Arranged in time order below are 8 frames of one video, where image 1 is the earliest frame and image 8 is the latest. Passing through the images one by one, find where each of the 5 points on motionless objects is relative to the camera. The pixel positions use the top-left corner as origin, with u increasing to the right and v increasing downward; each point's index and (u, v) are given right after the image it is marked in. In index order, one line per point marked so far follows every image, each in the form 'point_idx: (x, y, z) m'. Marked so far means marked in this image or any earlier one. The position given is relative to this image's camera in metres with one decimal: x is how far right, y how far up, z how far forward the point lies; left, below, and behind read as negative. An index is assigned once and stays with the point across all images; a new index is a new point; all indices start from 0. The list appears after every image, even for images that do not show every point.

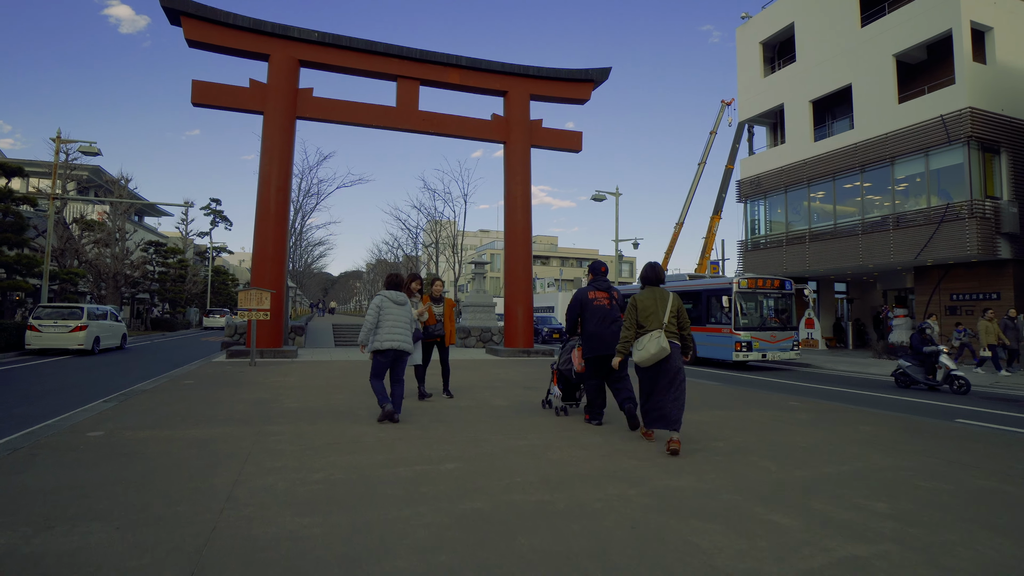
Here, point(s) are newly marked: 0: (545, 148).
0: (+1.0, +4.3, +16.8) m
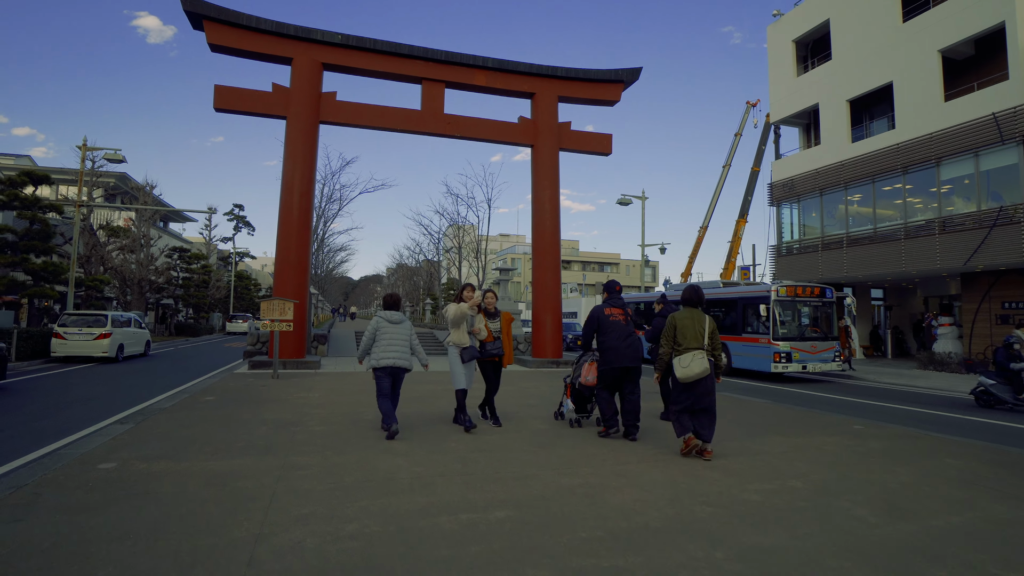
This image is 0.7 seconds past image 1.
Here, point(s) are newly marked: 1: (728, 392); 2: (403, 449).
0: (+1.8, +4.0, +16.2) m
1: (+4.4, -2.1, +11.2) m
2: (-1.1, -1.6, +5.6) m
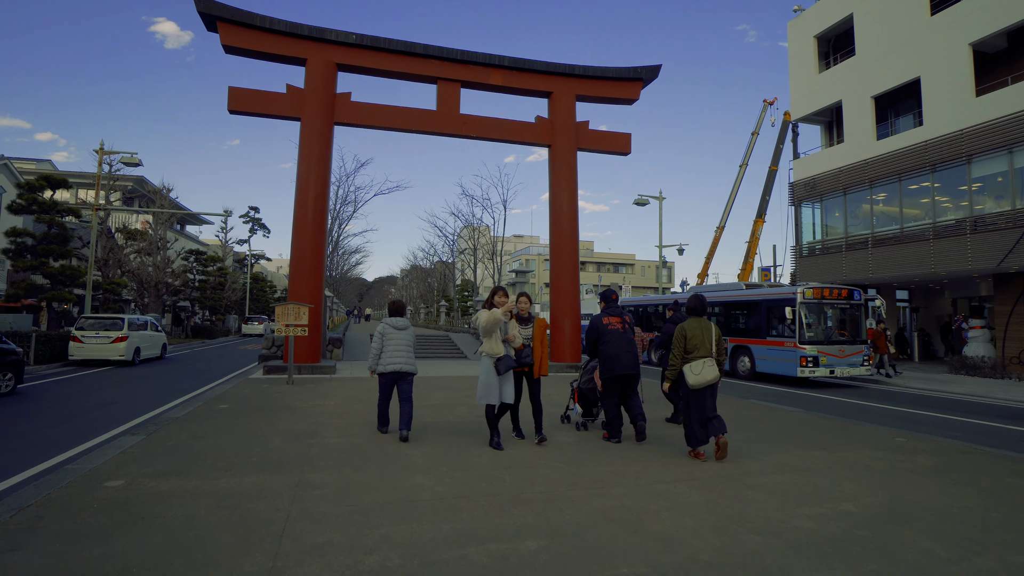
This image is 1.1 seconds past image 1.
0: (+2.3, +3.9, +15.9) m
1: (+4.8, -2.2, +10.8) m
2: (-0.8, -1.7, +5.3) m
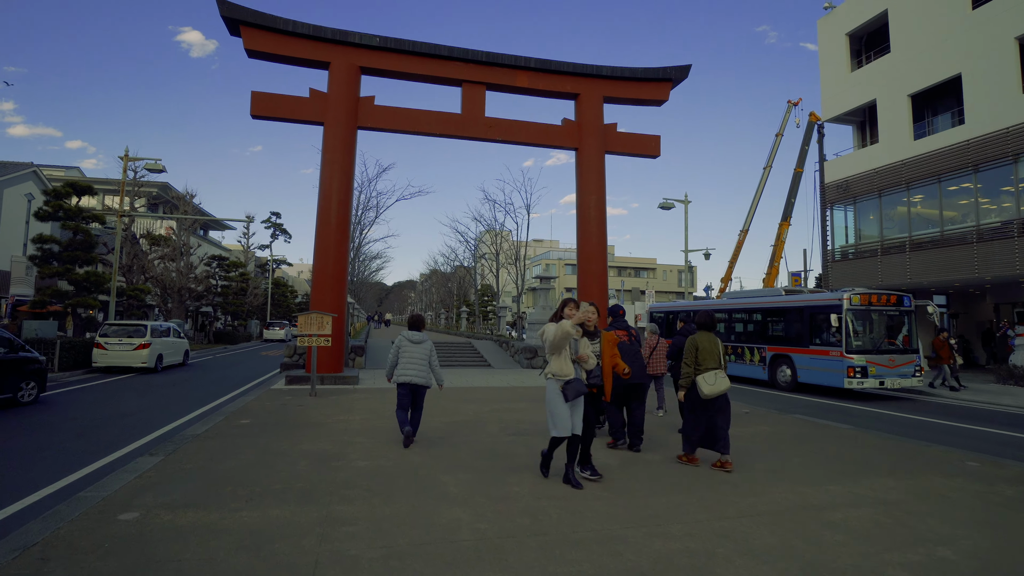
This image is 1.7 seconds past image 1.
0: (+3.0, +3.7, +15.4) m
1: (+5.4, -2.3, +10.2) m
2: (-0.5, -1.8, +4.8) m
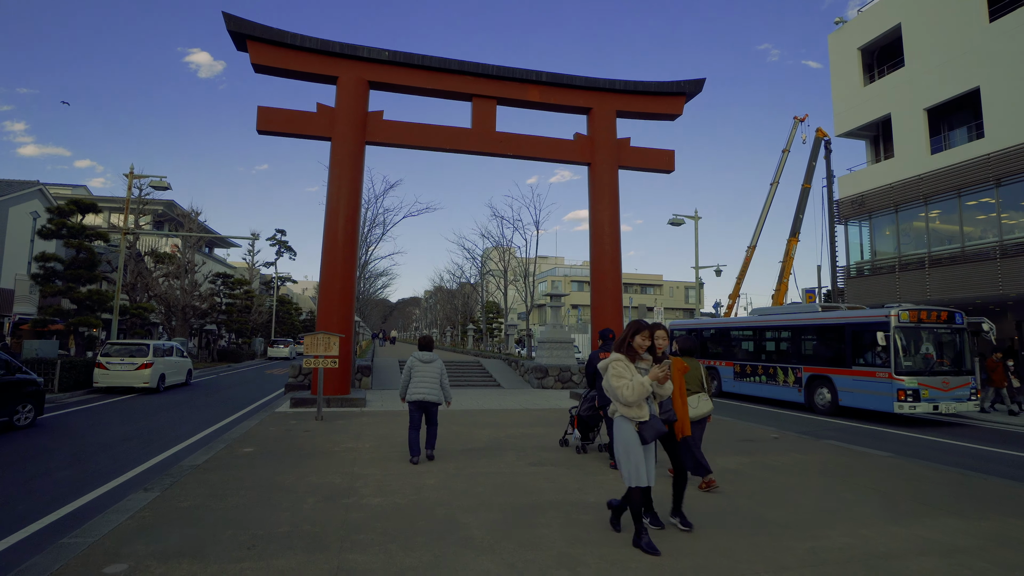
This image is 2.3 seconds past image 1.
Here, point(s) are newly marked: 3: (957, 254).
0: (+3.3, +3.2, +15.1) m
1: (+5.6, -2.6, +9.6) m
2: (-0.2, -2.0, +4.4) m
3: (+16.1, +1.2, +20.0) m
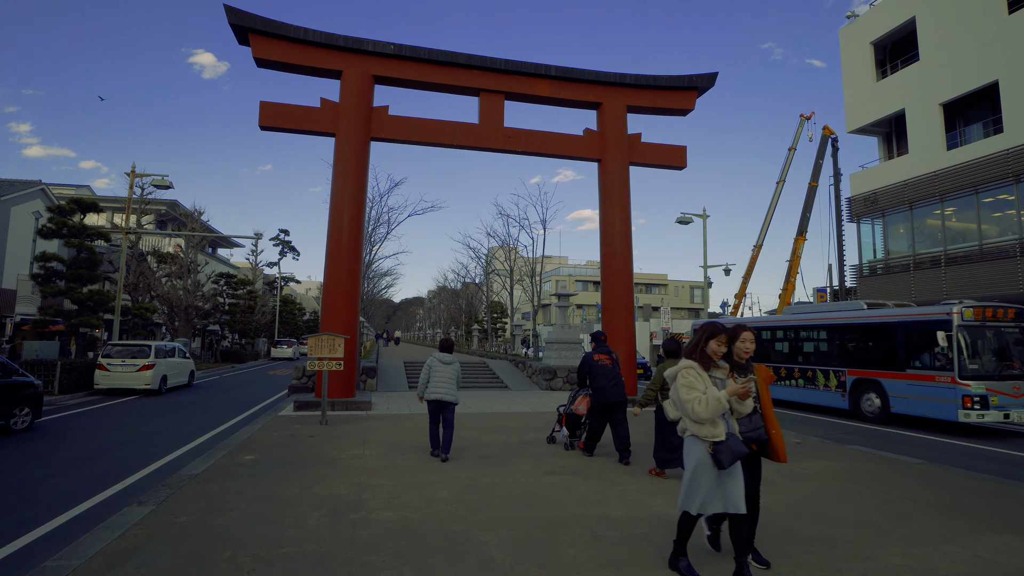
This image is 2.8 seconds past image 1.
0: (+3.6, +3.3, +14.7) m
1: (+5.8, -2.6, +9.3) m
2: (-0.1, -2.0, +4.0) m
3: (+16.4, +1.3, +19.5) m
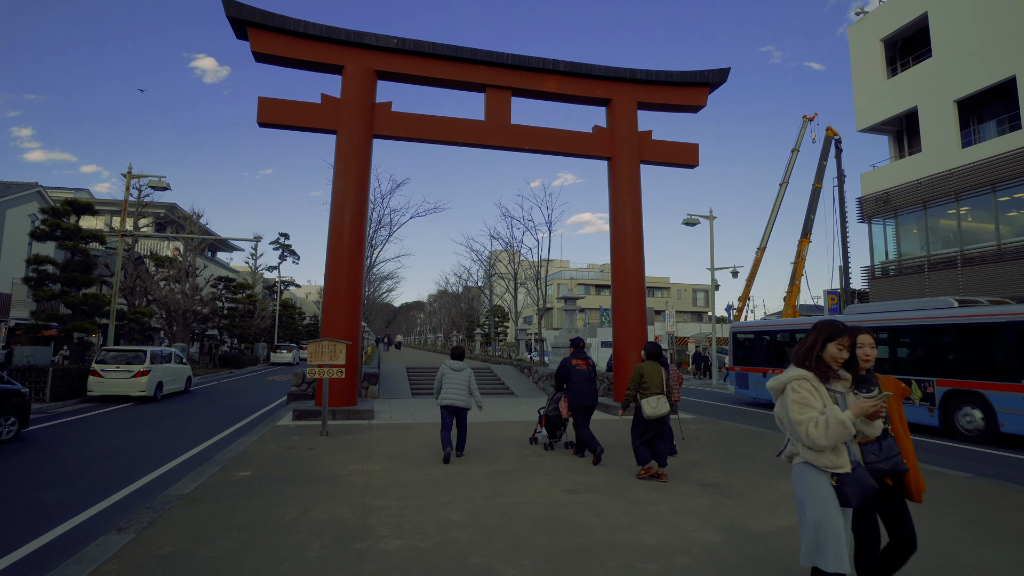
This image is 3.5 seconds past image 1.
0: (+3.7, +3.2, +14.2) m
1: (+6.0, -2.6, +8.7) m
2: (+0.1, -2.0, +3.5) m
3: (+16.6, +1.2, +19.0) m
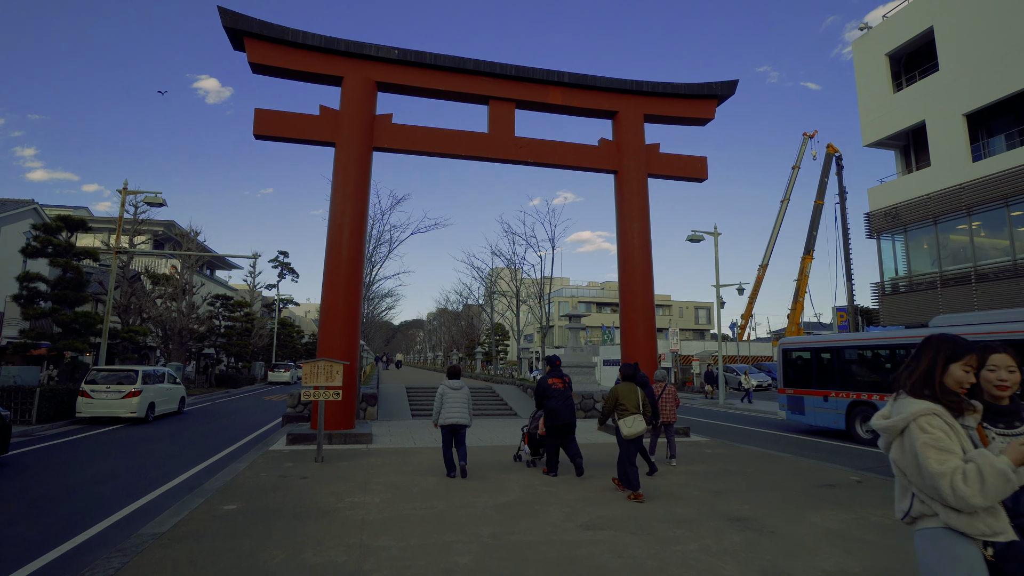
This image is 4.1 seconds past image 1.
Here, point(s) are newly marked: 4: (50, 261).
0: (+3.8, +2.8, +13.8) m
1: (+6.1, -2.9, +8.2) m
2: (+0.2, -2.0, +2.9) m
3: (+16.7, +0.6, +18.6) m
4: (-15.7, +0.9, +18.7) m
